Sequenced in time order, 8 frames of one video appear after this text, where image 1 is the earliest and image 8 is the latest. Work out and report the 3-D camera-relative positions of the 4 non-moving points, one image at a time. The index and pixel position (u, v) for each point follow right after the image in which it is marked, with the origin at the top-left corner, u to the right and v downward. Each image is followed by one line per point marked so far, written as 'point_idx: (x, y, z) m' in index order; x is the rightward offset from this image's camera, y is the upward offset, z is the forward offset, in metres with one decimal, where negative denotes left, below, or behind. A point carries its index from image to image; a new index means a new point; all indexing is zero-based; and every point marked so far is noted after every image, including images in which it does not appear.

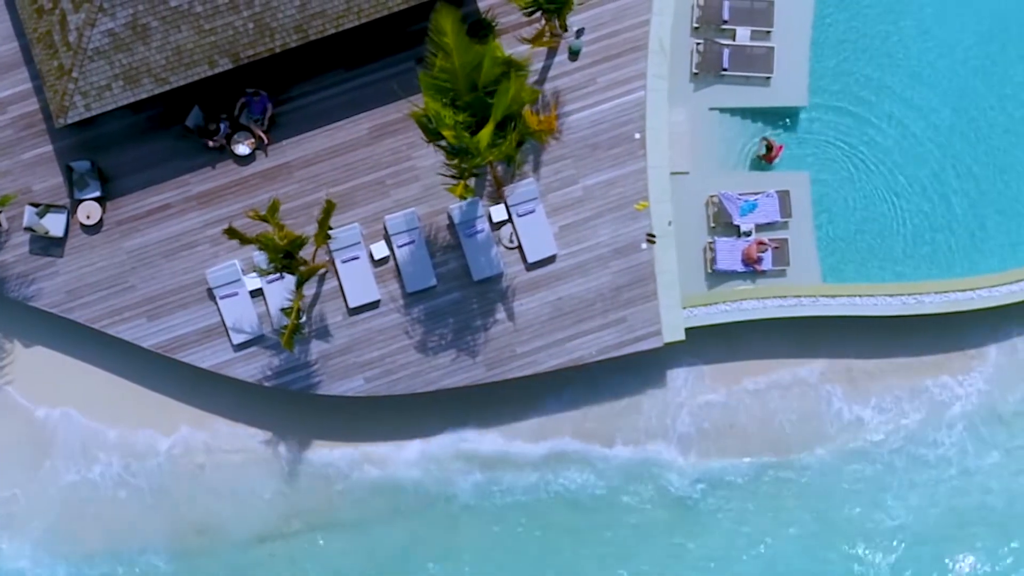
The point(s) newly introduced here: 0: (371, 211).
0: (-2.6, +1.4, +13.8) m
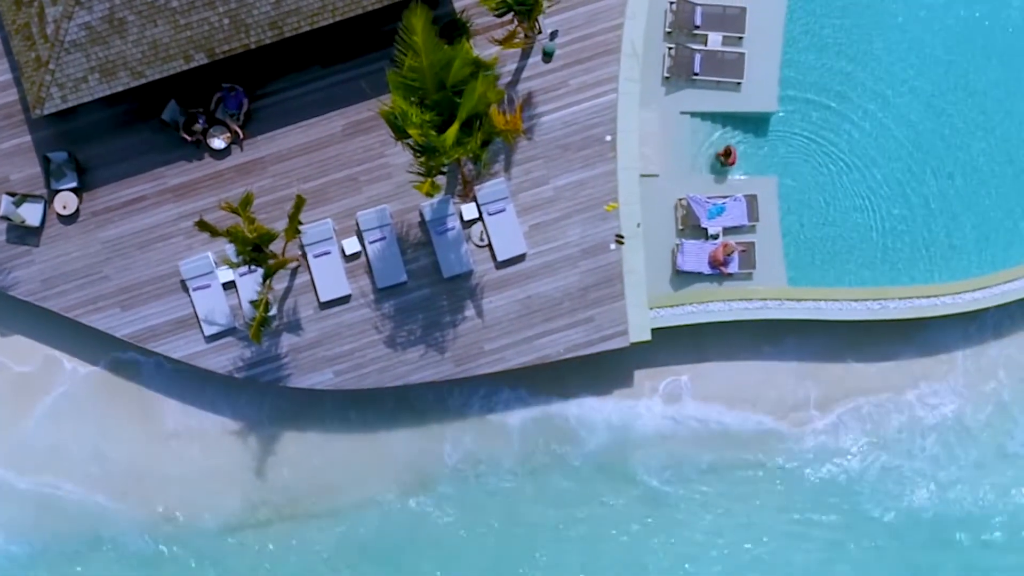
0: (-3.1, +1.5, +14.0) m
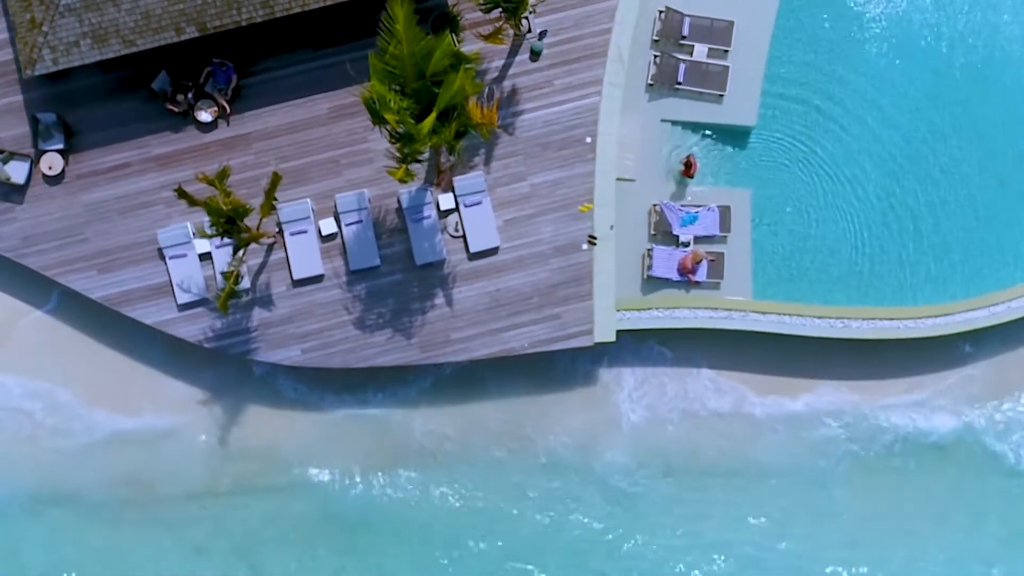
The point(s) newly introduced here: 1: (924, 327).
0: (-3.5, +1.9, +14.2) m
1: (+7.8, -0.7, +14.5) m
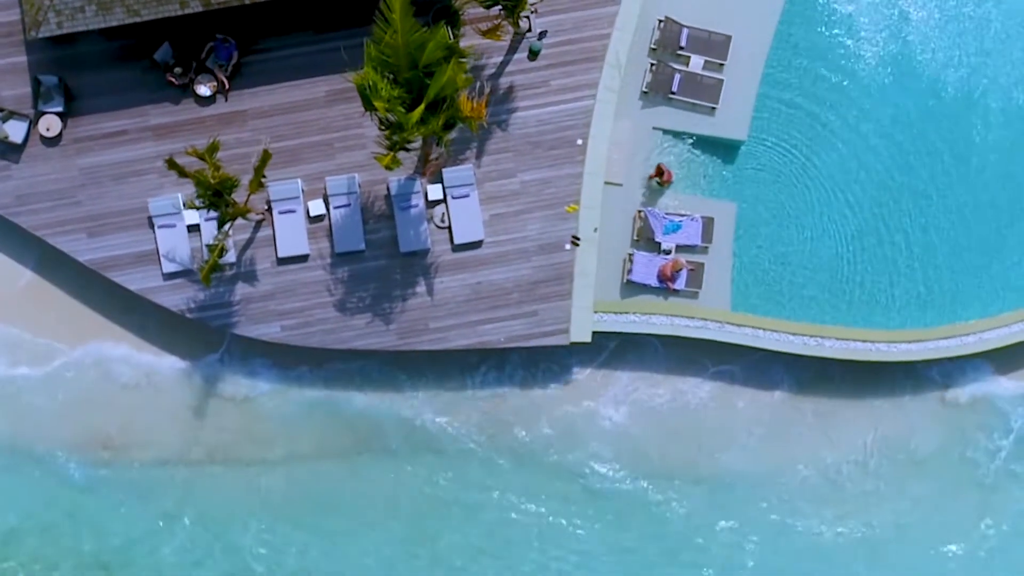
0: (-3.7, +2.2, +14.4) m
1: (+7.4, -1.2, +14.7) m
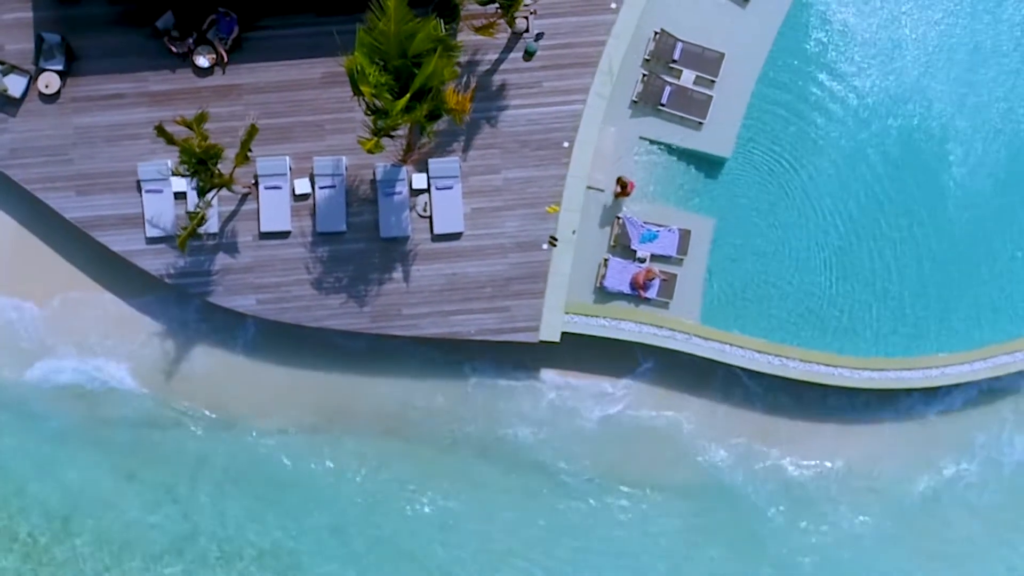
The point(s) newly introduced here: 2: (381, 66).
0: (-4.0, +2.7, +14.7) m
1: (+6.8, -1.8, +14.9) m
2: (-2.0, +3.5, +11.9) m
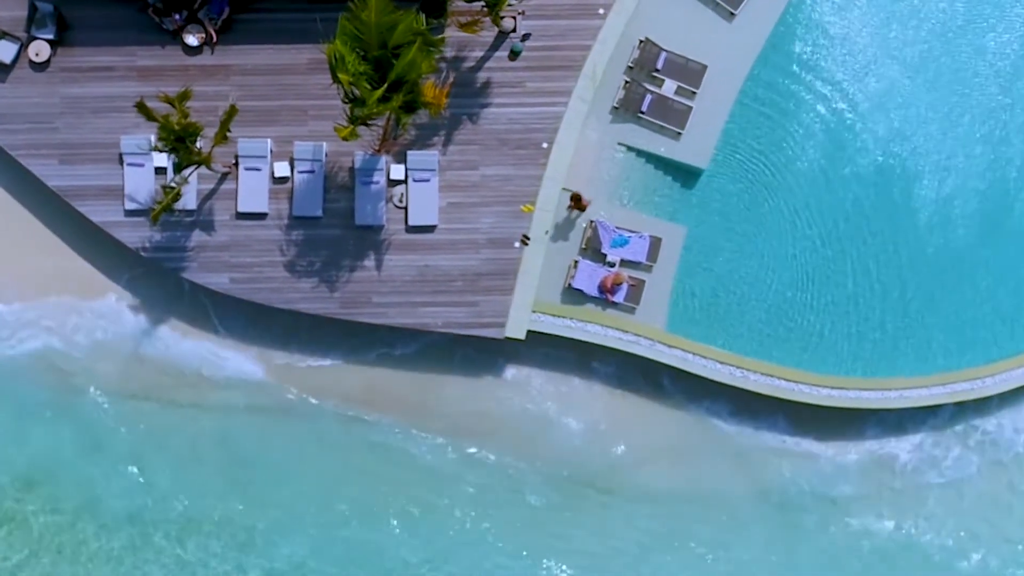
0: (-4.4, +3.0, +14.9) m
1: (+6.0, -2.1, +15.0) m
2: (-2.4, +3.7, +12.1) m
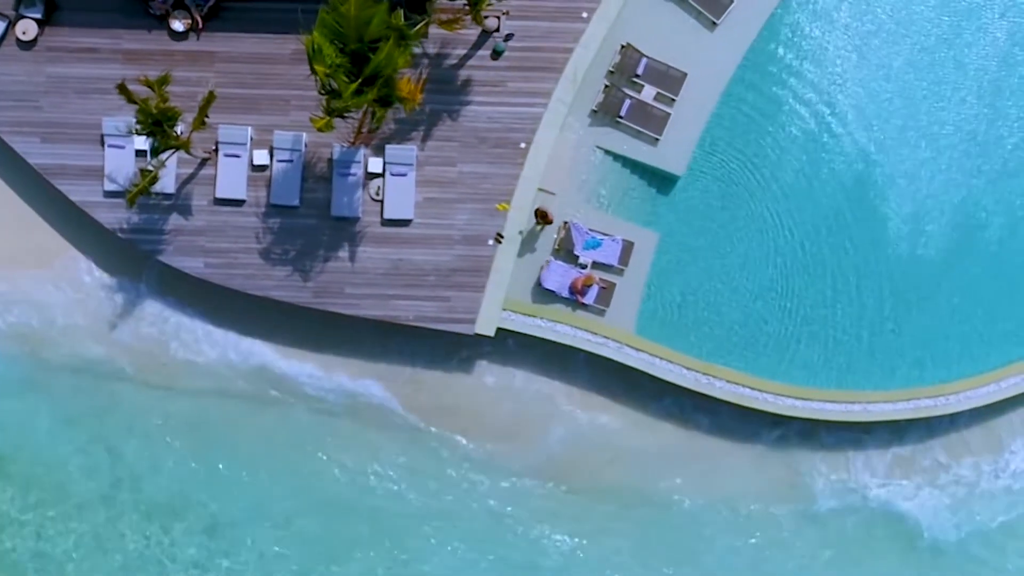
0: (-4.8, +3.3, +15.0) m
1: (+5.4, -2.3, +15.2) m
2: (-2.8, +3.8, +12.2) m
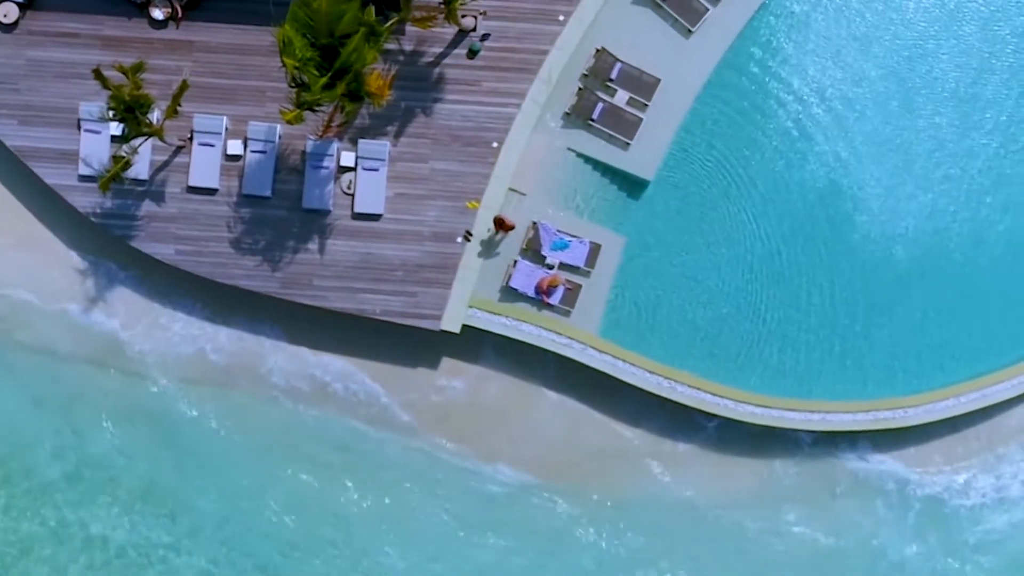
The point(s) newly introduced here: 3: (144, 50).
0: (-5.4, +3.5, +15.1) m
1: (+4.6, -2.5, +15.3) m
2: (-3.3, +4.0, +12.4) m
3: (-7.3, +4.7, +15.2) m
